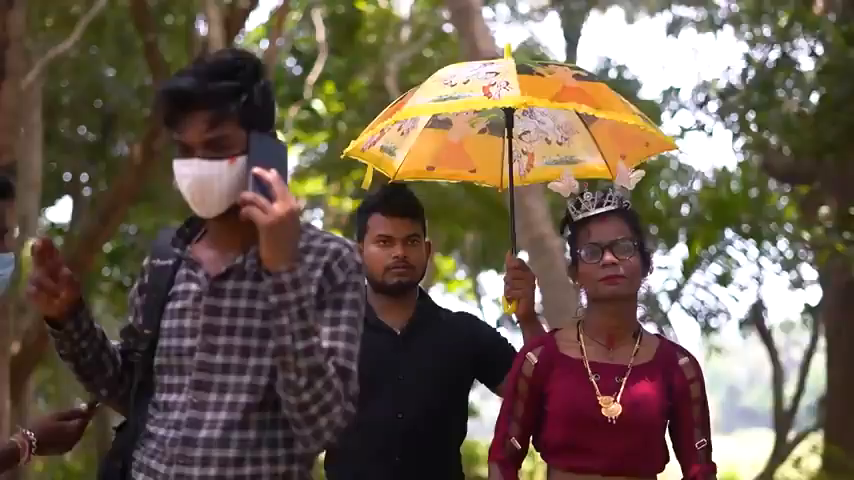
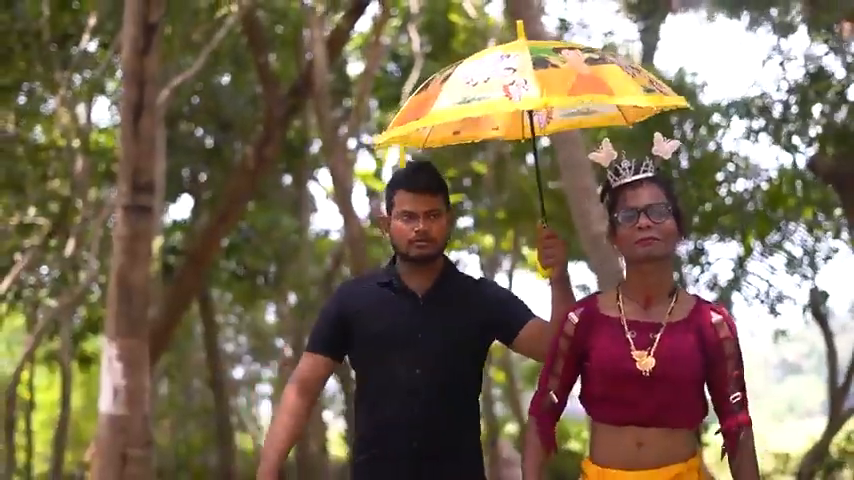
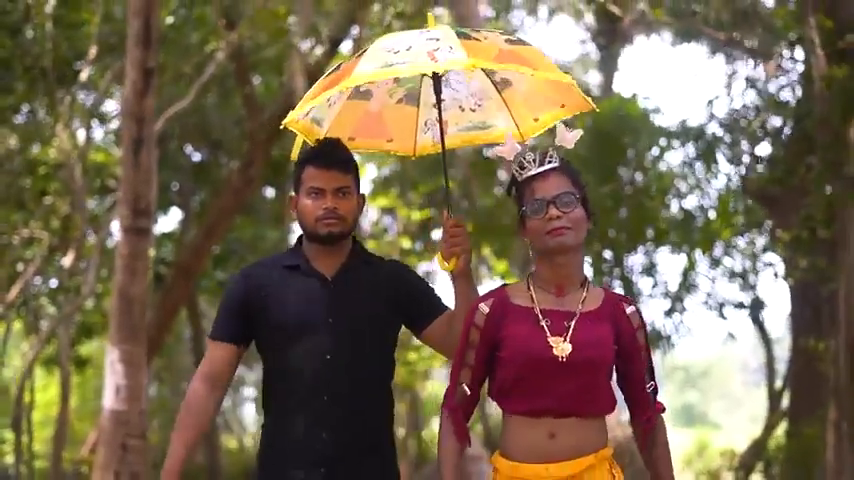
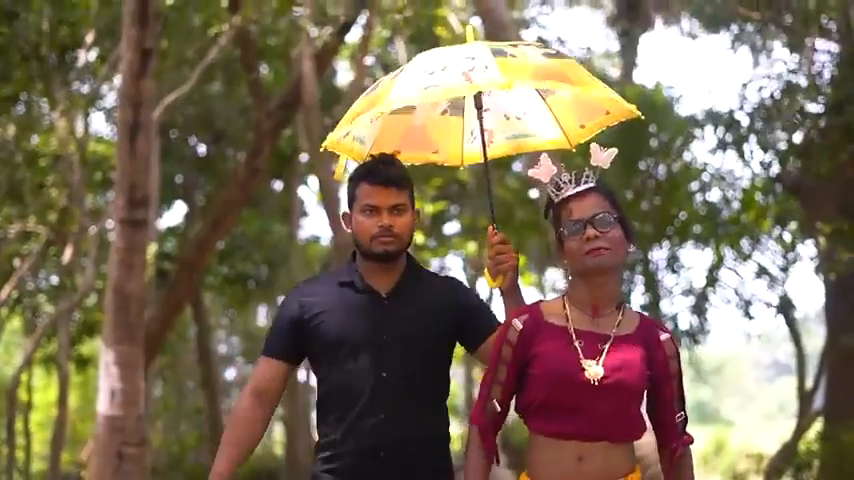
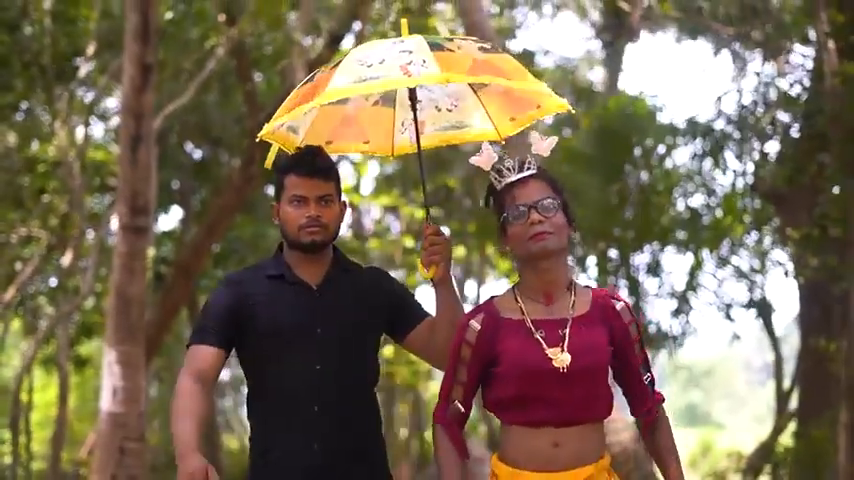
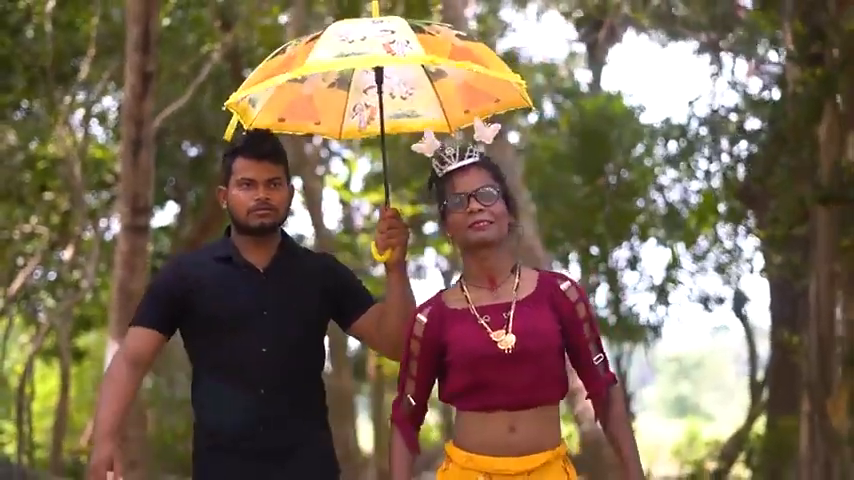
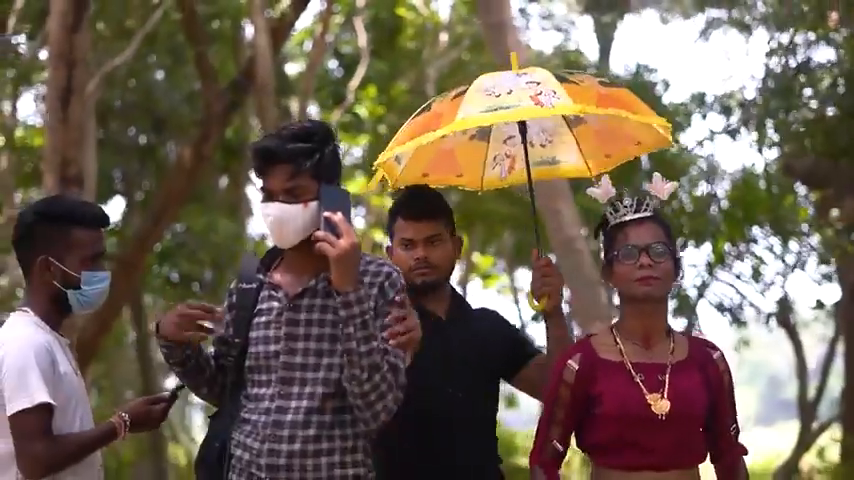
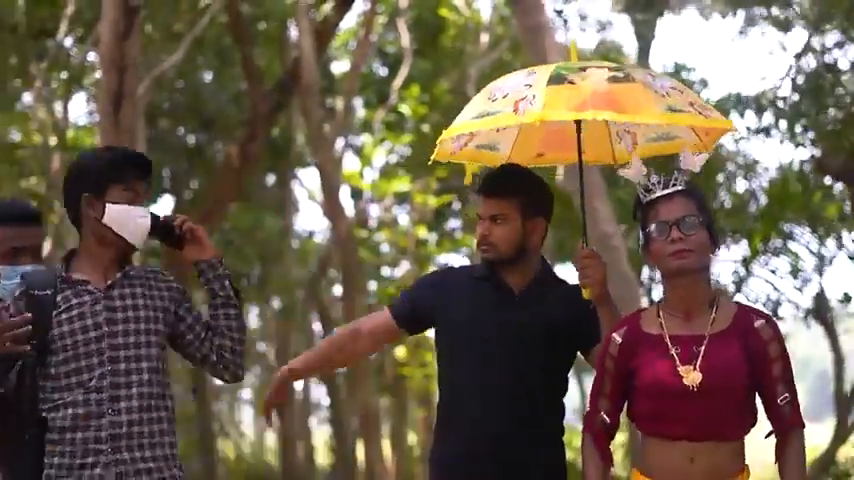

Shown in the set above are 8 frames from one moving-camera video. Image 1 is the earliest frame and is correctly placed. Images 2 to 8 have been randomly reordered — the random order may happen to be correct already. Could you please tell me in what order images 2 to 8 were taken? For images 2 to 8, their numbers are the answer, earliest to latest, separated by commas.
7, 8, 2, 4, 5, 3, 6
